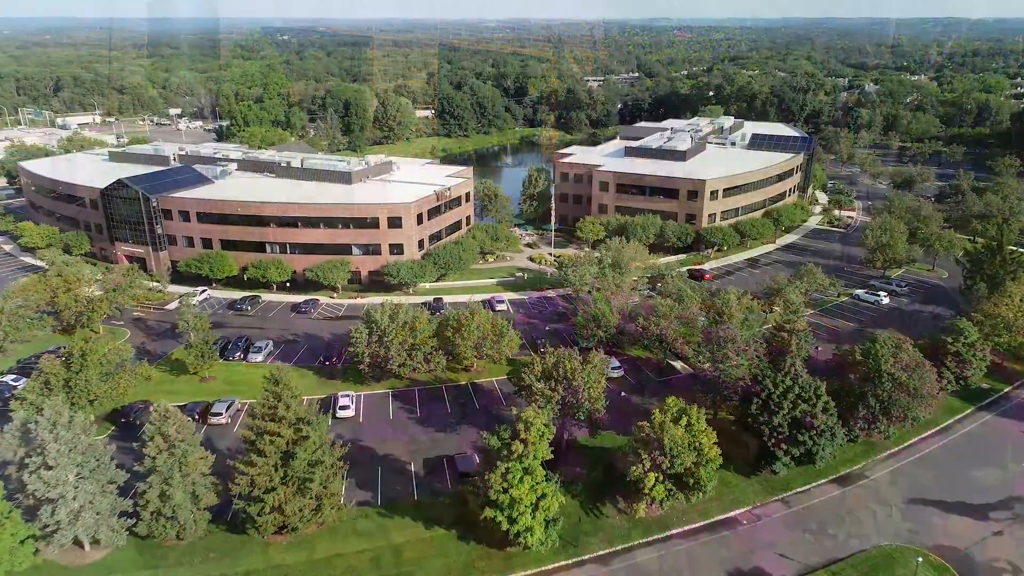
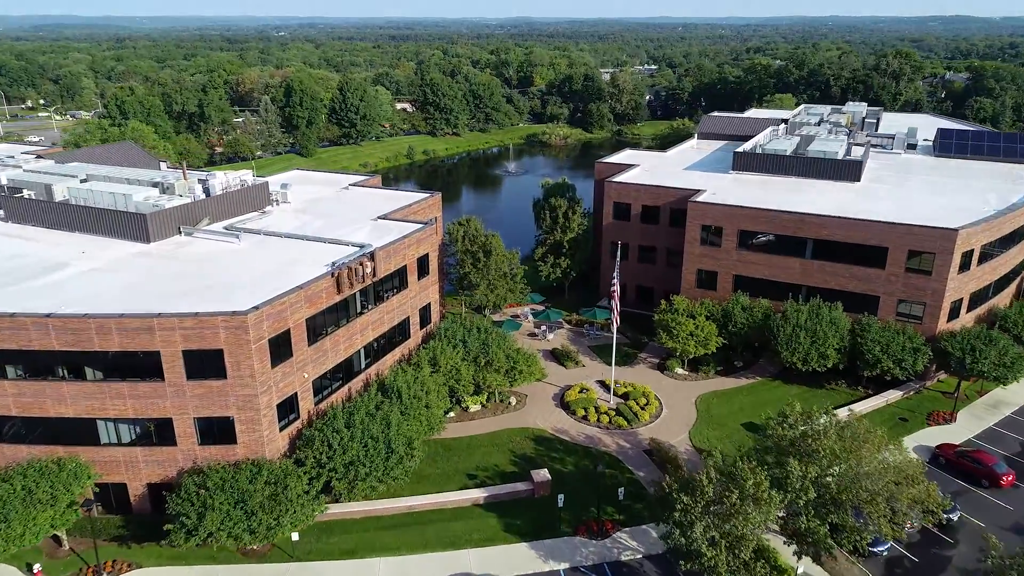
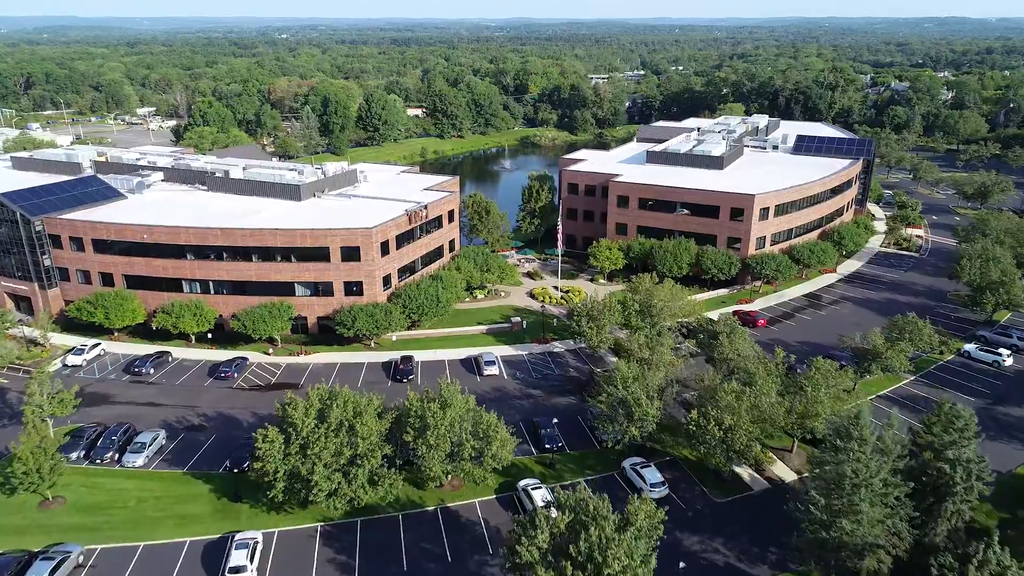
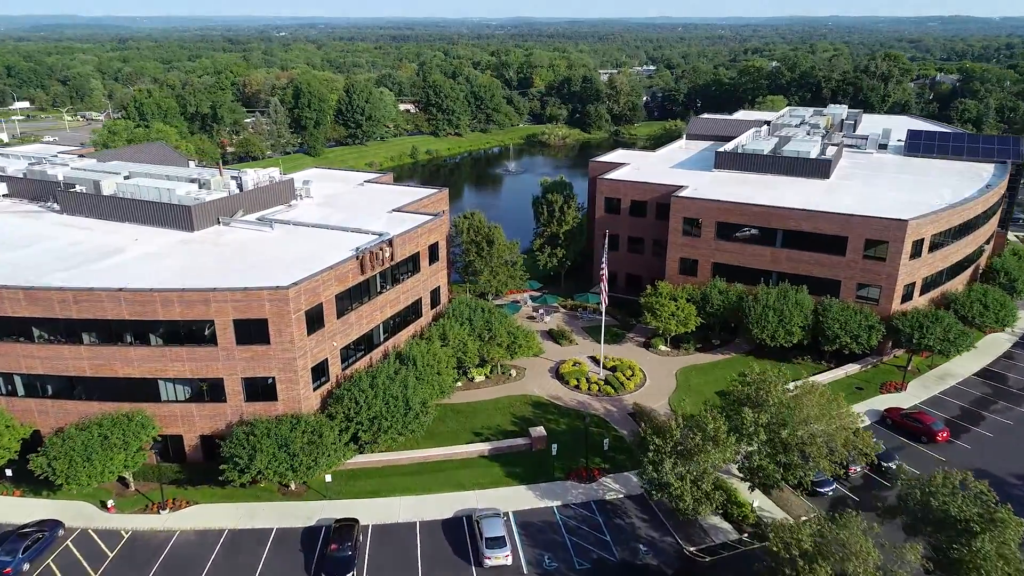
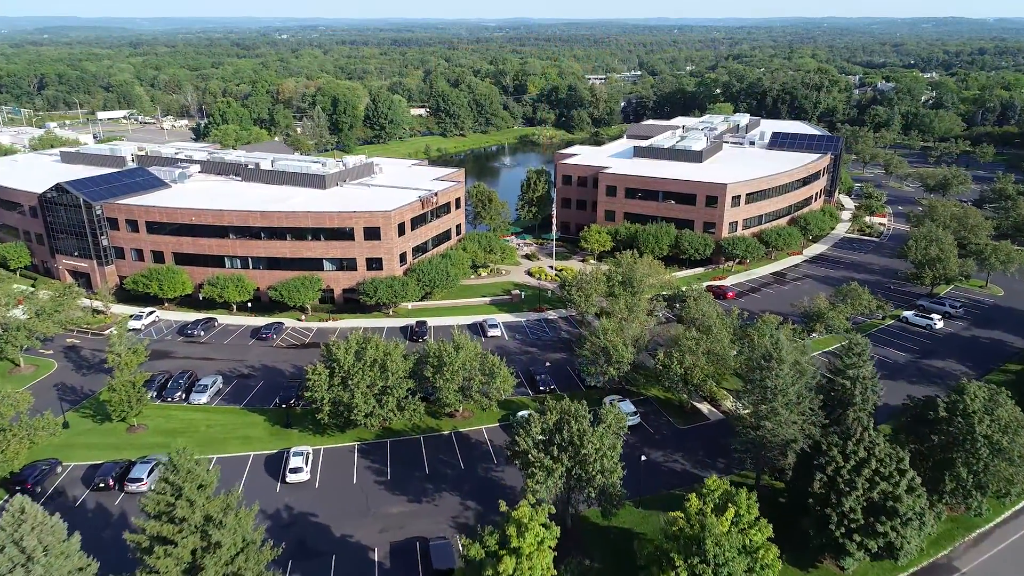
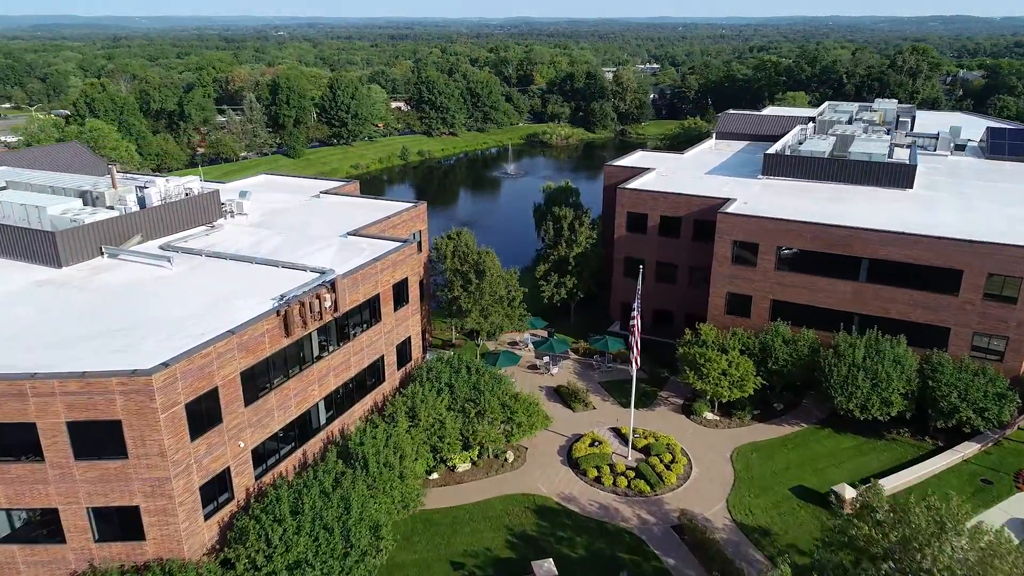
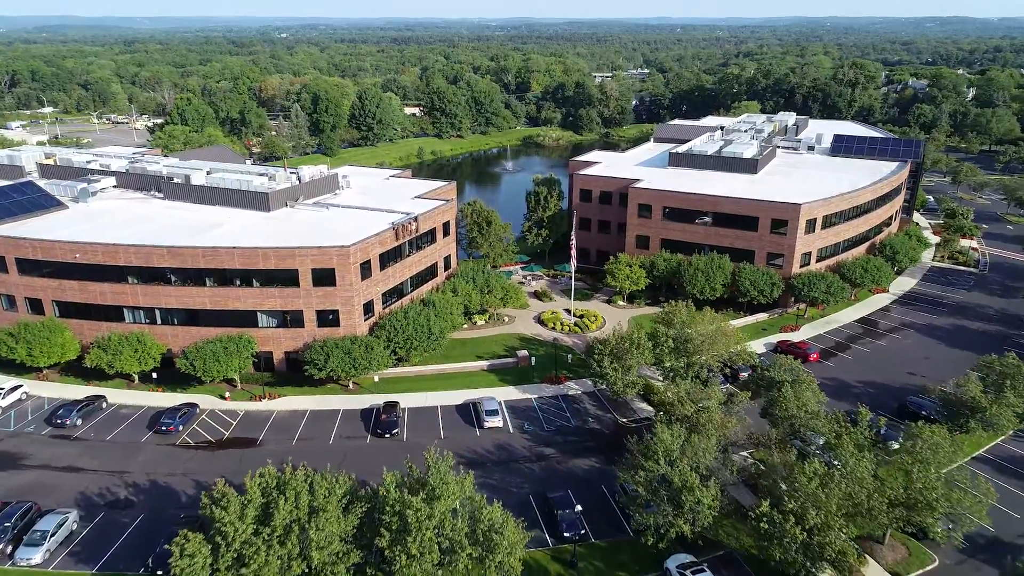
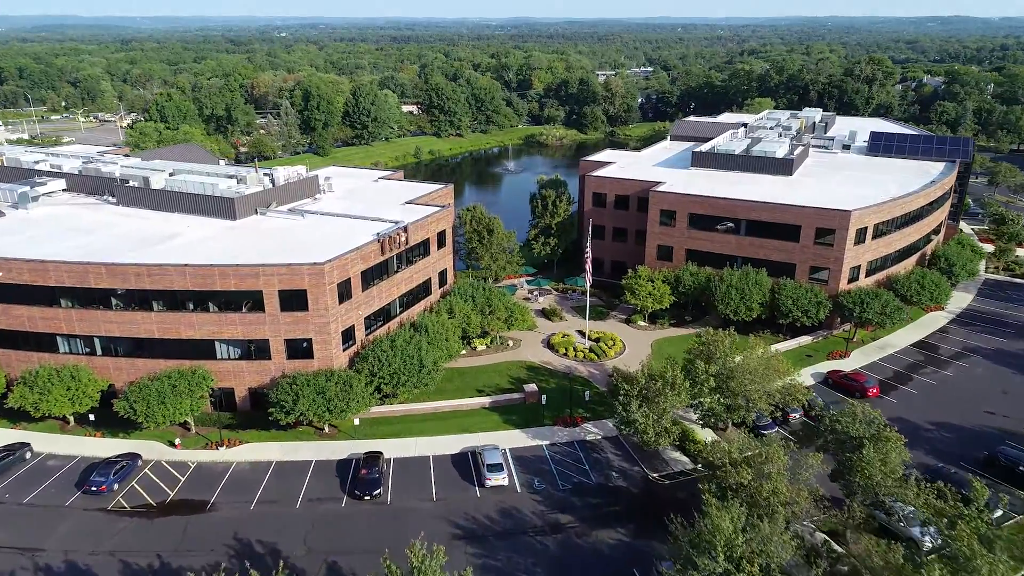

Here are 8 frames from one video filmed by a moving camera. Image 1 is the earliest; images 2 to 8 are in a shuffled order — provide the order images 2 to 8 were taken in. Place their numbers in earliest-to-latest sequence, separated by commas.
5, 3, 7, 8, 4, 2, 6
